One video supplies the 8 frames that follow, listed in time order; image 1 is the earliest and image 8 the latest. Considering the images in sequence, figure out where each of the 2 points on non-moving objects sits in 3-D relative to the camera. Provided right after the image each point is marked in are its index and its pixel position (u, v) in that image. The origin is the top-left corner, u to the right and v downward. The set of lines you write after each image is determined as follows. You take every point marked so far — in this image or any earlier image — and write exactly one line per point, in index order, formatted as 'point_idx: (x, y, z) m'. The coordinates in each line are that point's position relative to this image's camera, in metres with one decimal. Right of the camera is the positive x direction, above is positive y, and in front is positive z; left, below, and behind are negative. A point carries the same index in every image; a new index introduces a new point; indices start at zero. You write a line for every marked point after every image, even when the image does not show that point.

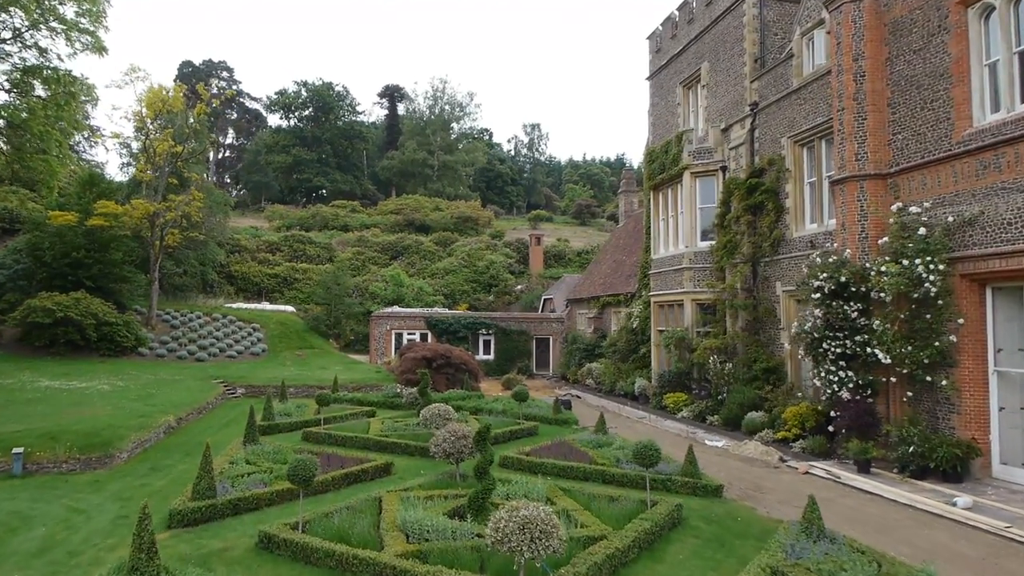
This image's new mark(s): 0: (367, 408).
0: (-3.5, -3.0, +17.9) m
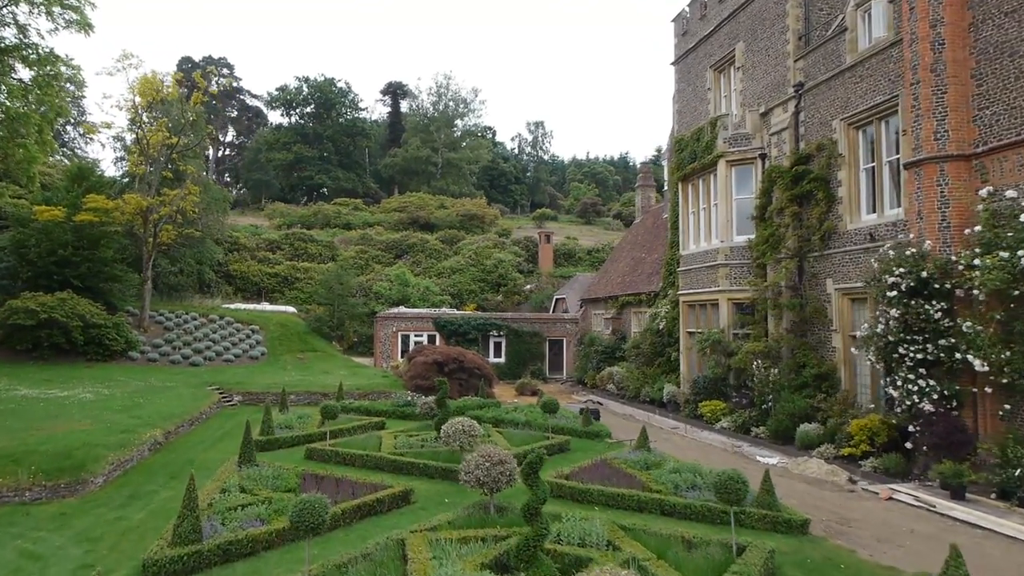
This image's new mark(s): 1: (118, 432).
0: (-3.0, -2.9, +16.3) m
1: (-6.9, -2.5, +12.8) m
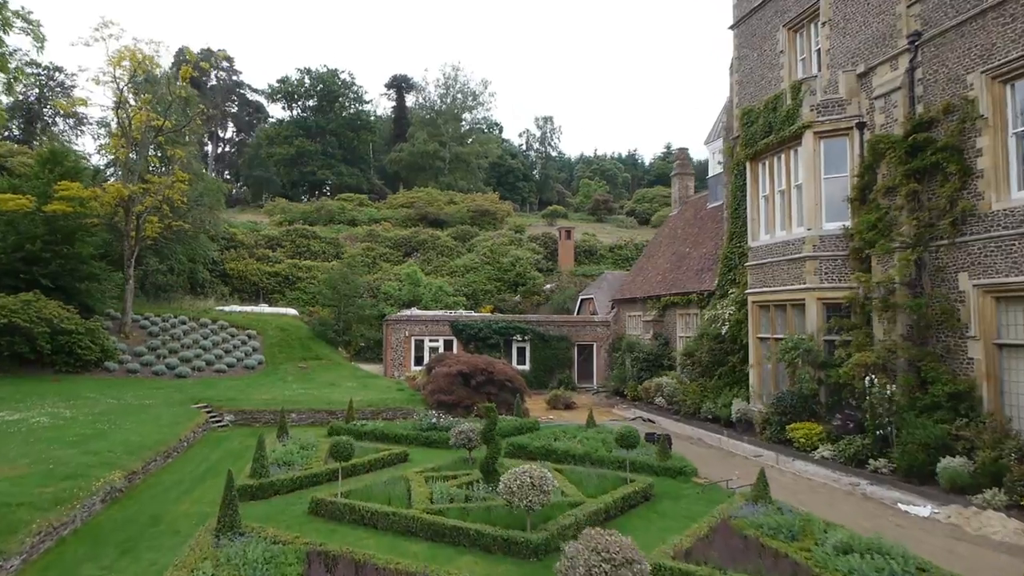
0: (-2.0, -2.9, +13.1) m
1: (-5.9, -2.5, +9.6) m
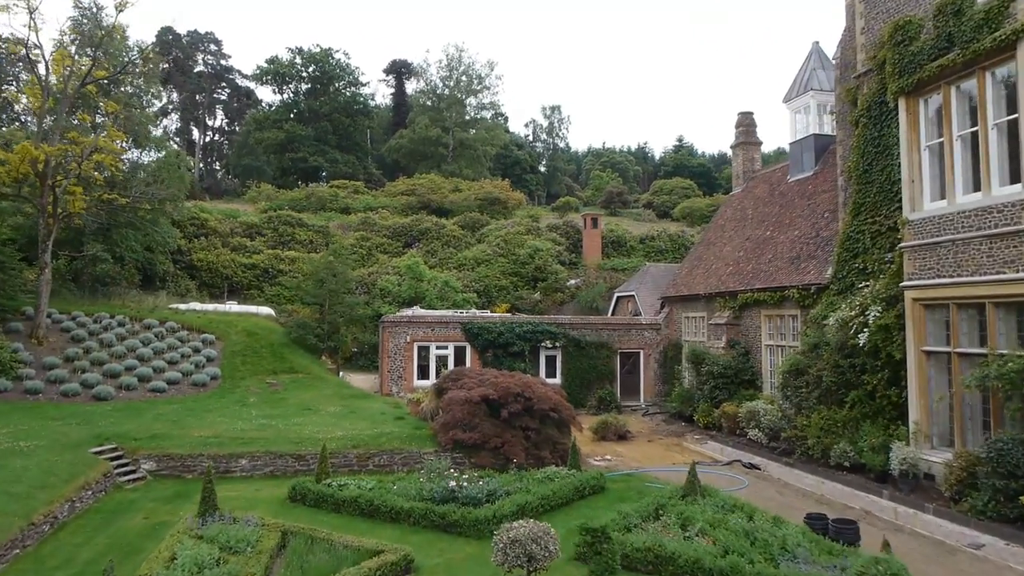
0: (-1.2, -2.7, +7.4) m
1: (-5.1, -2.3, +4.0) m
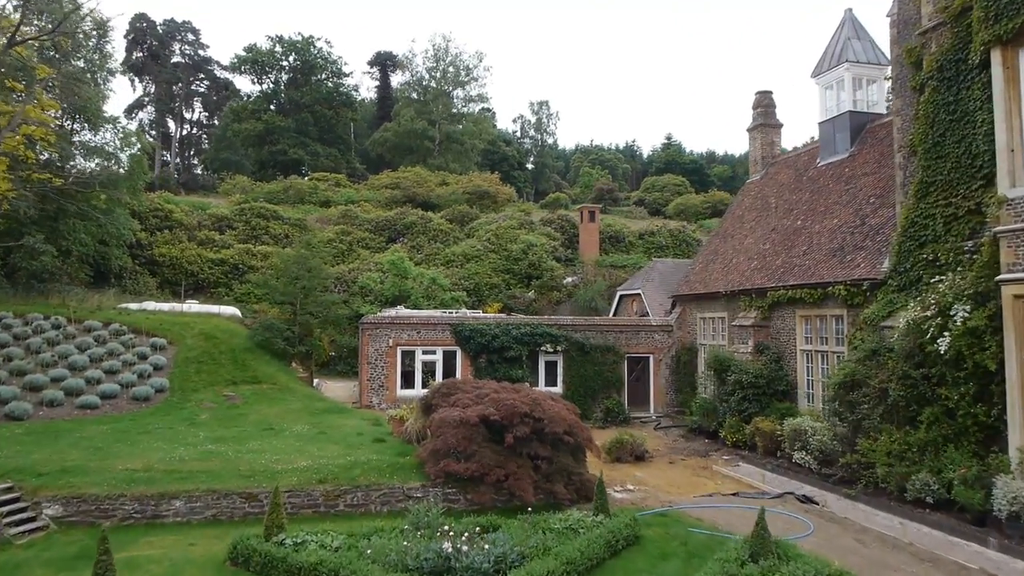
0: (-1.0, -2.6, +4.9) m
1: (-4.8, -2.2, +1.4) m
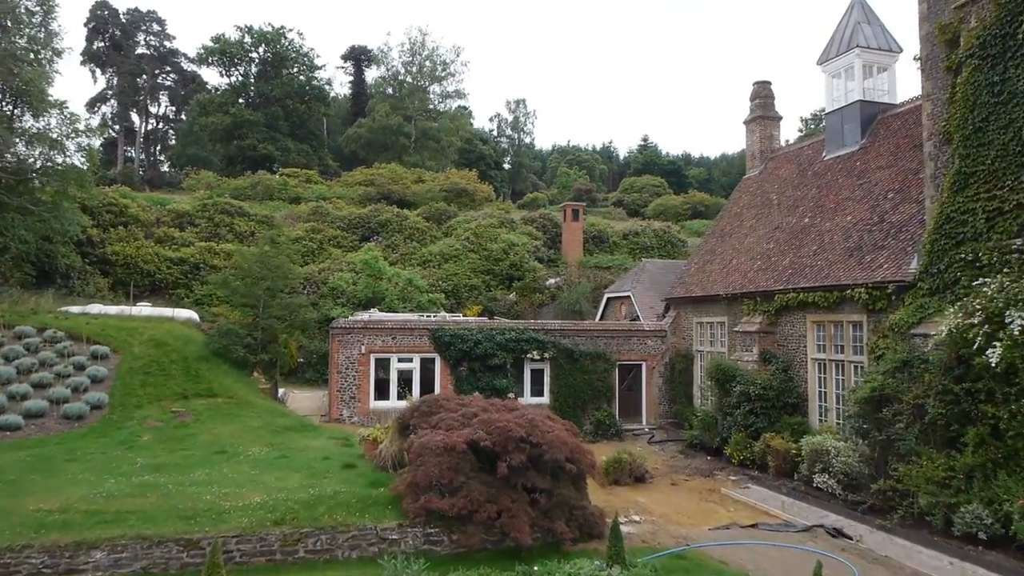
0: (-0.9, -2.7, +3.3) m
1: (-4.6, -2.2, -0.3) m
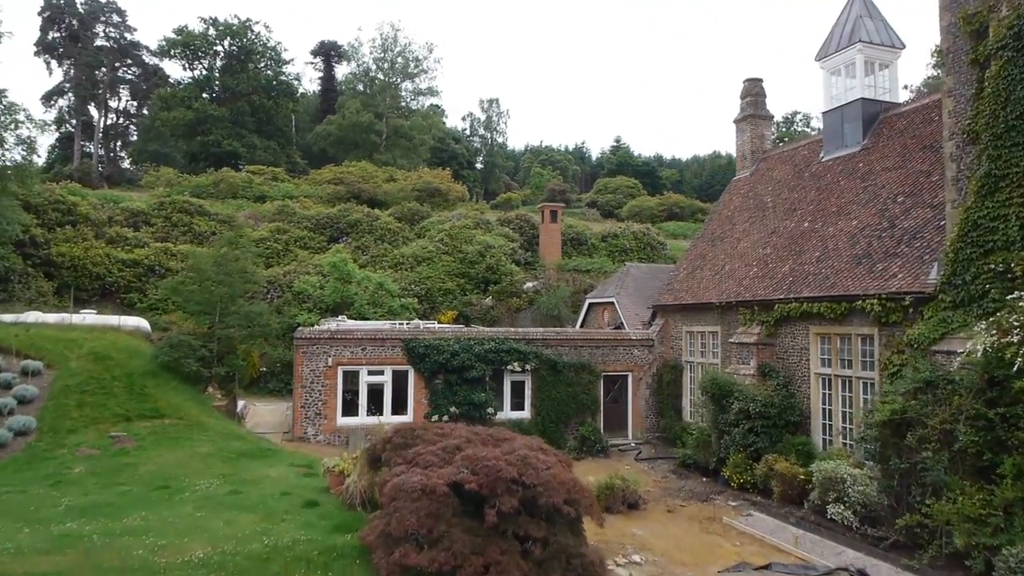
0: (-0.8, -2.8, +2.0) m
1: (-4.3, -2.4, -1.8) m
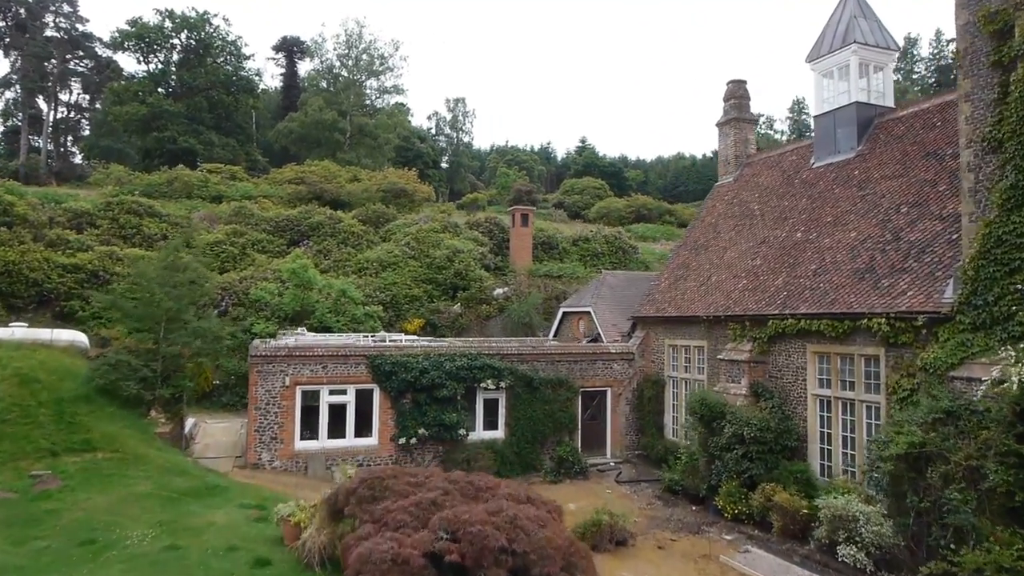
0: (-0.6, -3.1, +0.8) m
1: (-4.0, -2.6, -3.1) m
